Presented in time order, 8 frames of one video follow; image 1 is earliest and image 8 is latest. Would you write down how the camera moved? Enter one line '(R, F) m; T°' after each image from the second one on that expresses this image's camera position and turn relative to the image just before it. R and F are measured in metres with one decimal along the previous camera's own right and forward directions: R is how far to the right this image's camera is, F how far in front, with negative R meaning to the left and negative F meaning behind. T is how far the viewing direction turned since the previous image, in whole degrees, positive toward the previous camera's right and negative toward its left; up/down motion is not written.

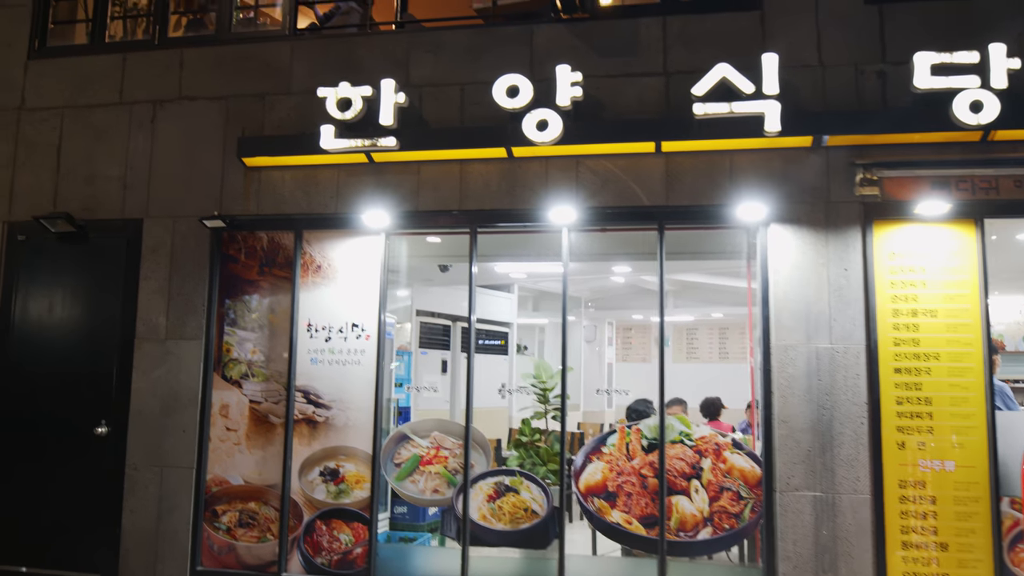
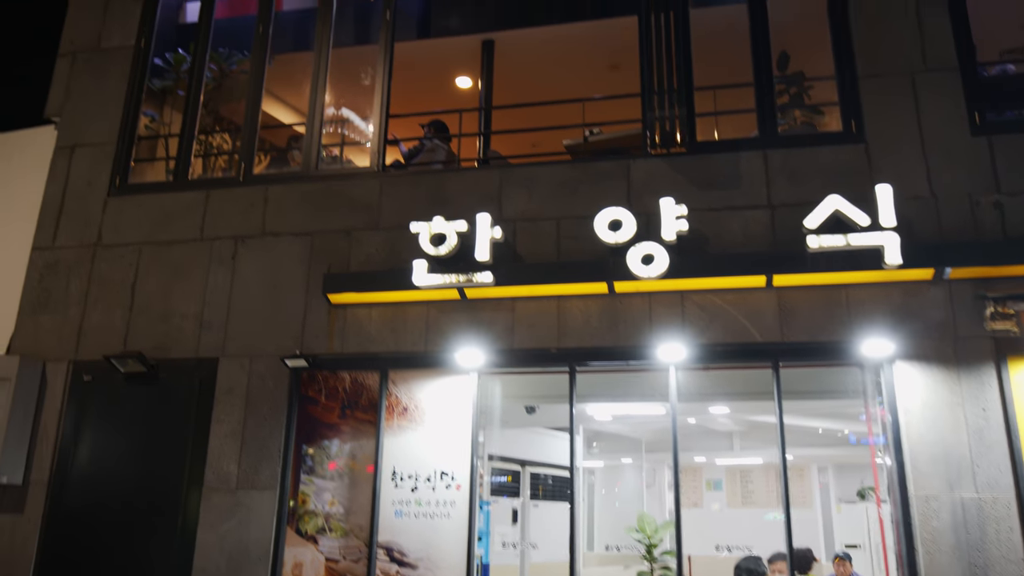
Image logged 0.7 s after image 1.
(-0.8, +0.4) m; -1°
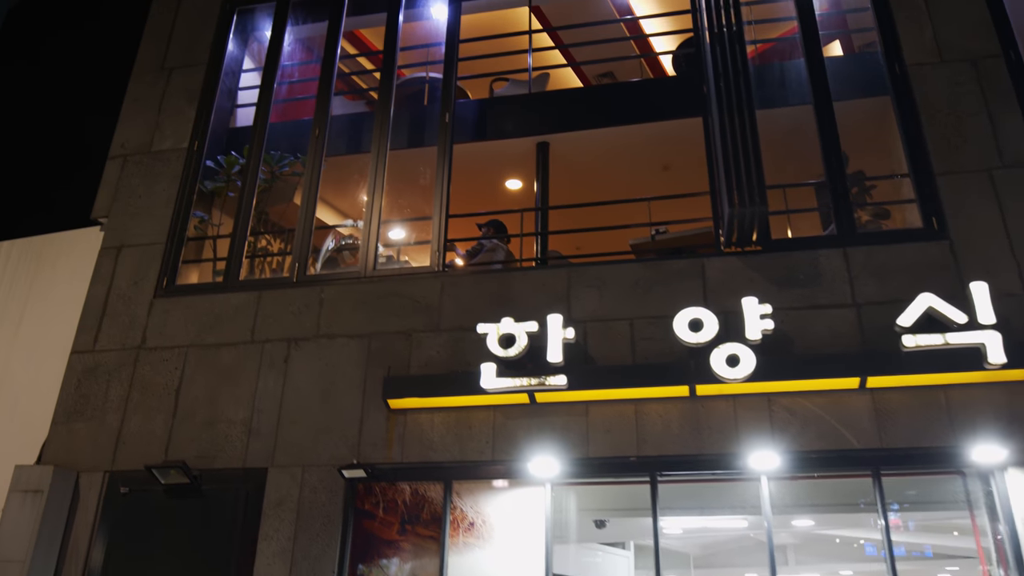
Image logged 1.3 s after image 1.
(-0.6, +0.3) m; 0°
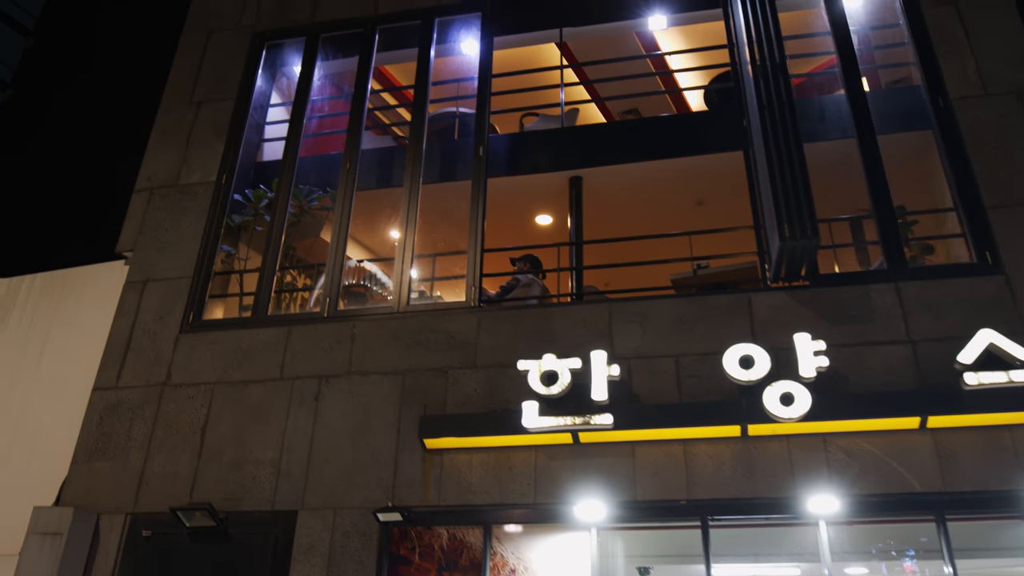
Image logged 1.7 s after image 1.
(-0.3, +0.2) m; 0°
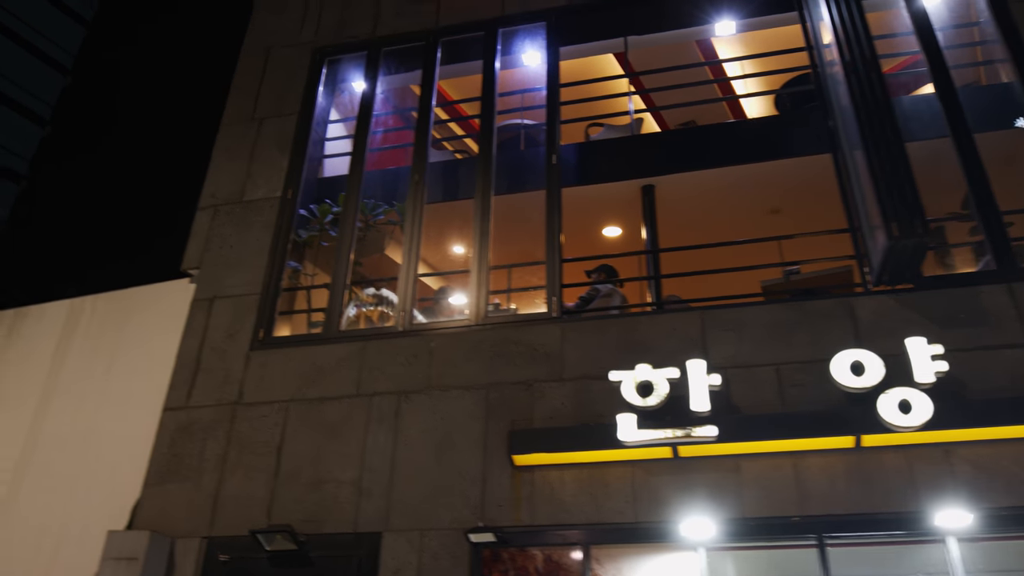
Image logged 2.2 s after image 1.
(-0.5, +0.3) m; -1°
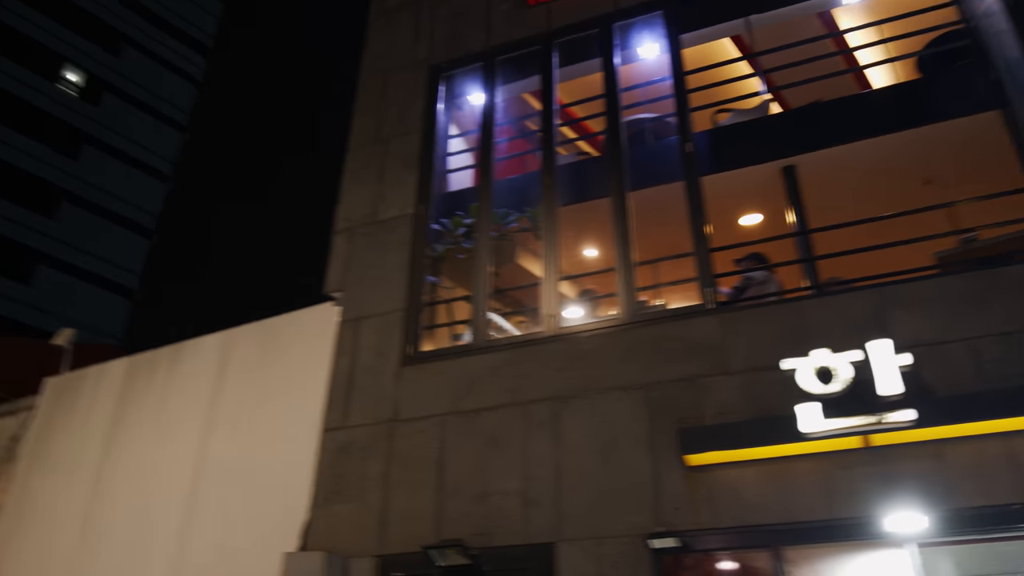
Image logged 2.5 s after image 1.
(-0.4, +0.2) m; -7°
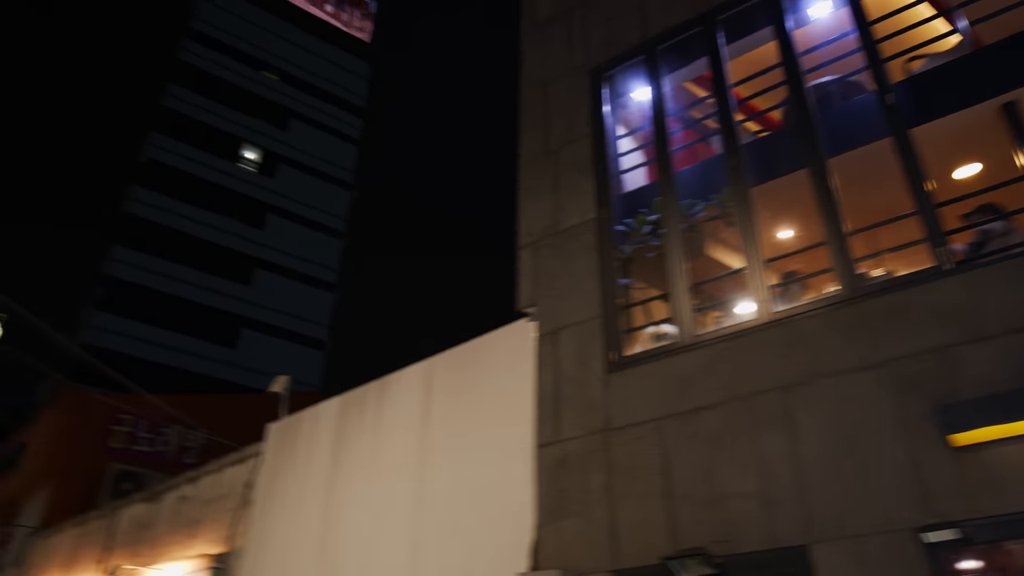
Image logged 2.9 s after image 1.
(-0.3, +0.2) m; -12°
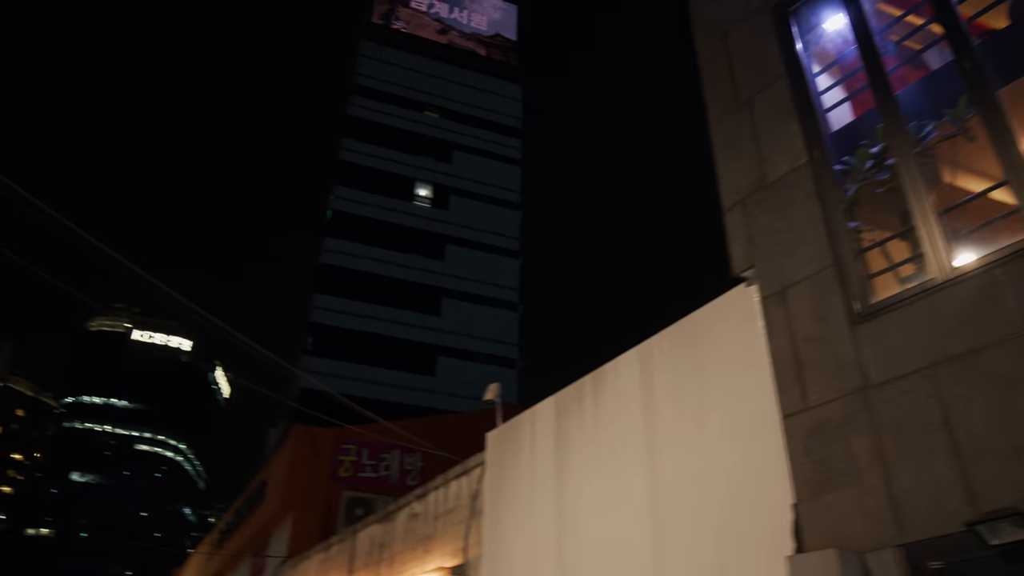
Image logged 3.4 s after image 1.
(-0.3, +0.4) m; -13°
